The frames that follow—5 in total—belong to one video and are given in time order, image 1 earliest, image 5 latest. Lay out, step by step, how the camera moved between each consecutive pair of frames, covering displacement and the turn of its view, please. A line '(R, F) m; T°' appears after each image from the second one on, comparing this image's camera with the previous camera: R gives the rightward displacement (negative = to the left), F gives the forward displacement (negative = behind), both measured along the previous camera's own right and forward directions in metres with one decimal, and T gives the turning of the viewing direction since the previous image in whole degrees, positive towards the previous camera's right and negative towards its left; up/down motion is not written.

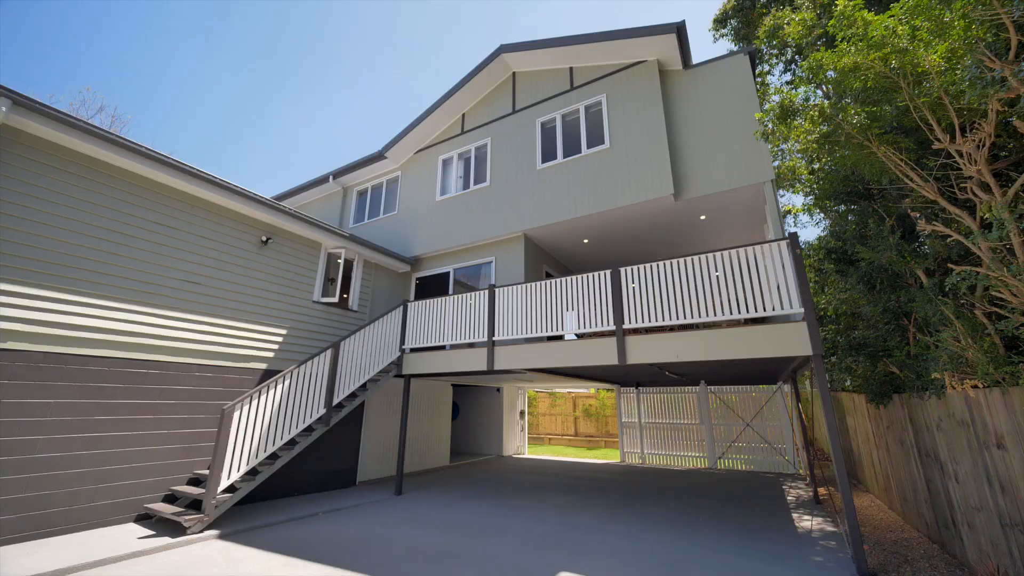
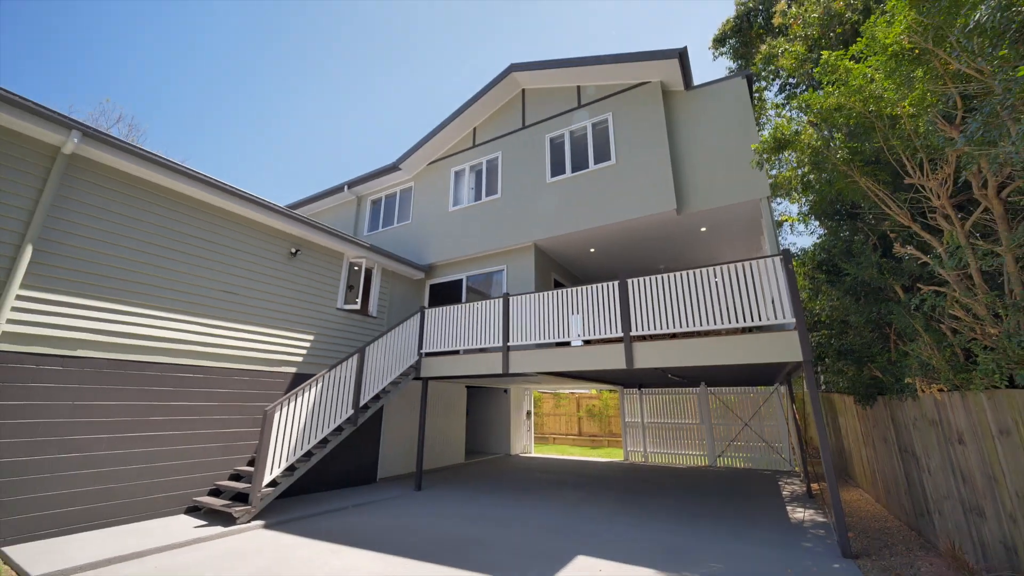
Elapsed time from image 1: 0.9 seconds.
(-0.3, -0.6) m; 0°
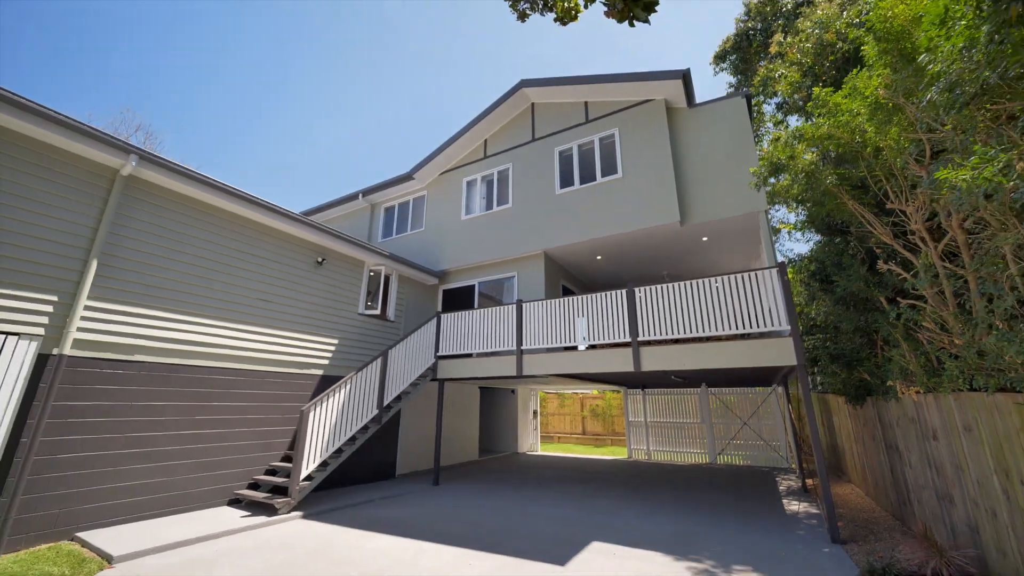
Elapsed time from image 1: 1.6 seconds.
(-0.3, -0.6) m; 0°
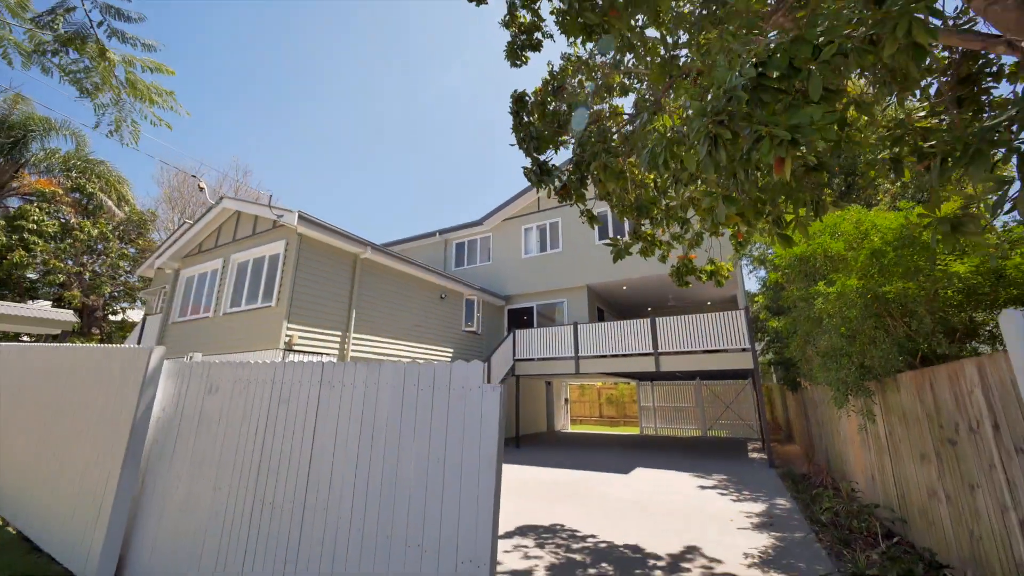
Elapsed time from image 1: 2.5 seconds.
(-2.2, -4.5) m; +1°
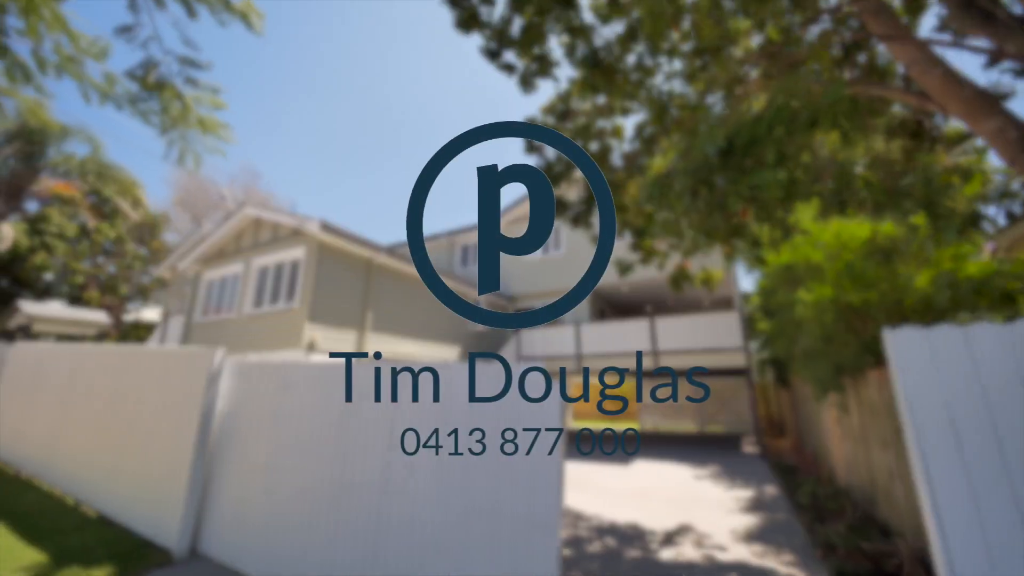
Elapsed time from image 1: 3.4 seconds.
(-0.2, -0.6) m; 0°
